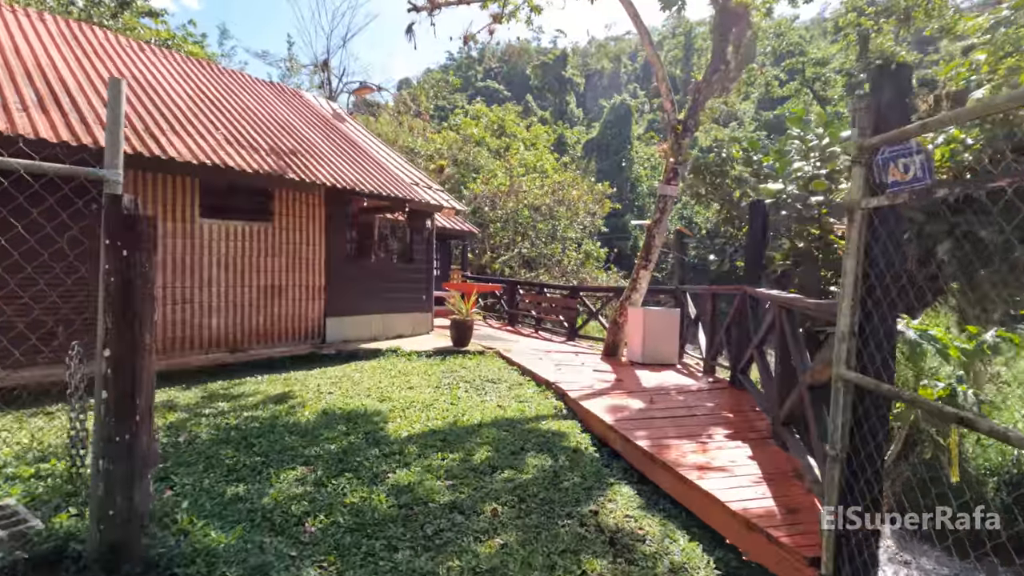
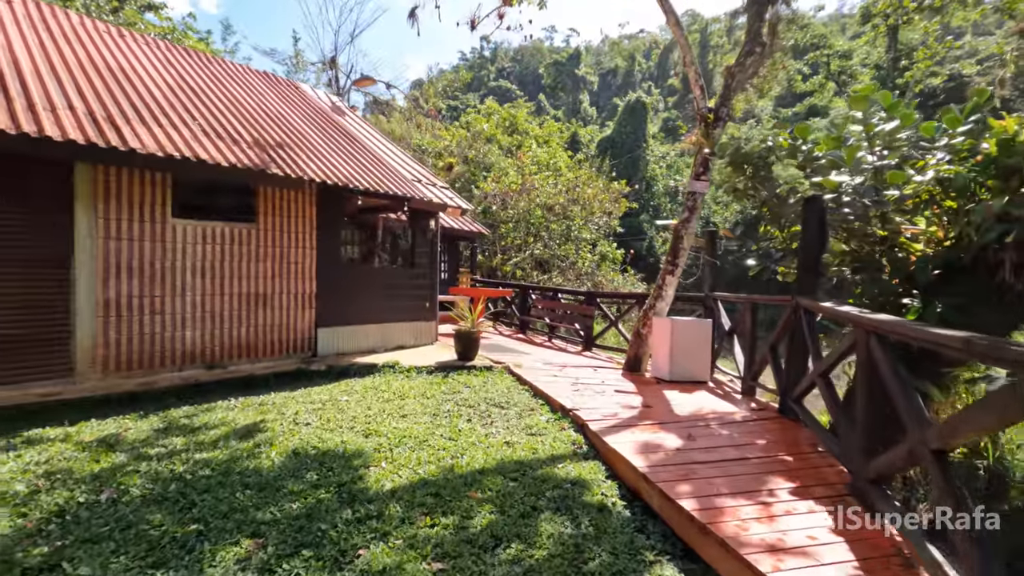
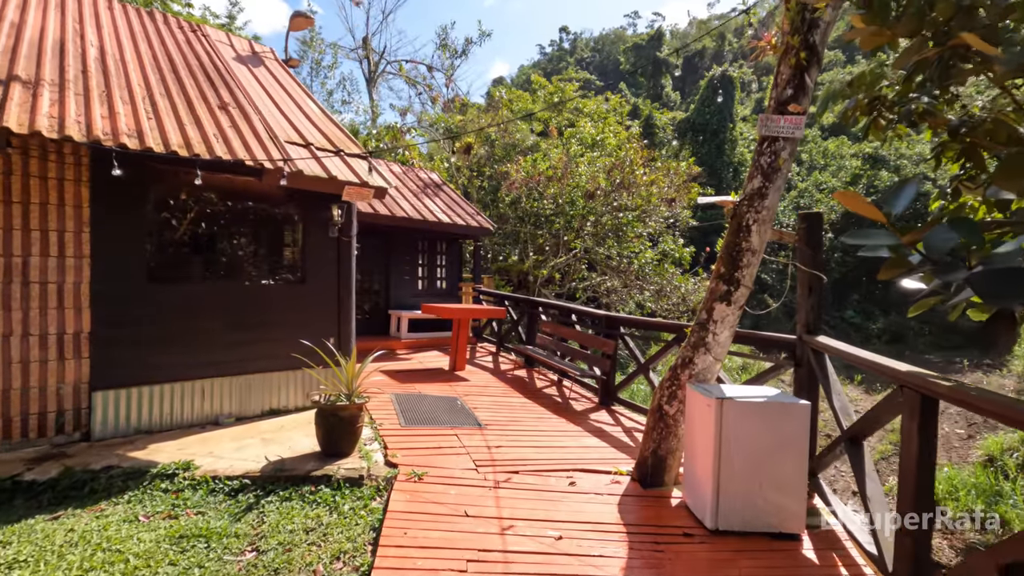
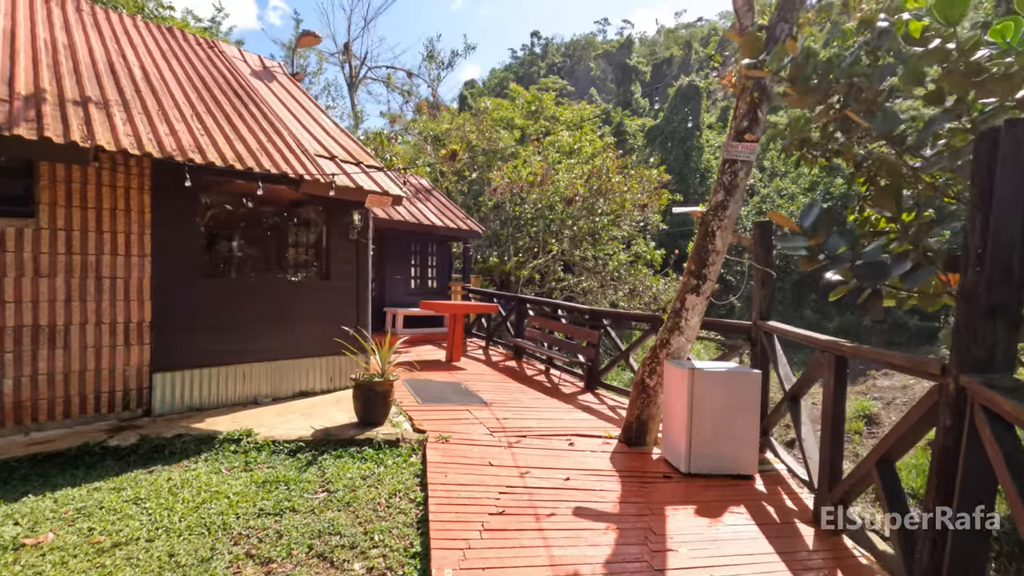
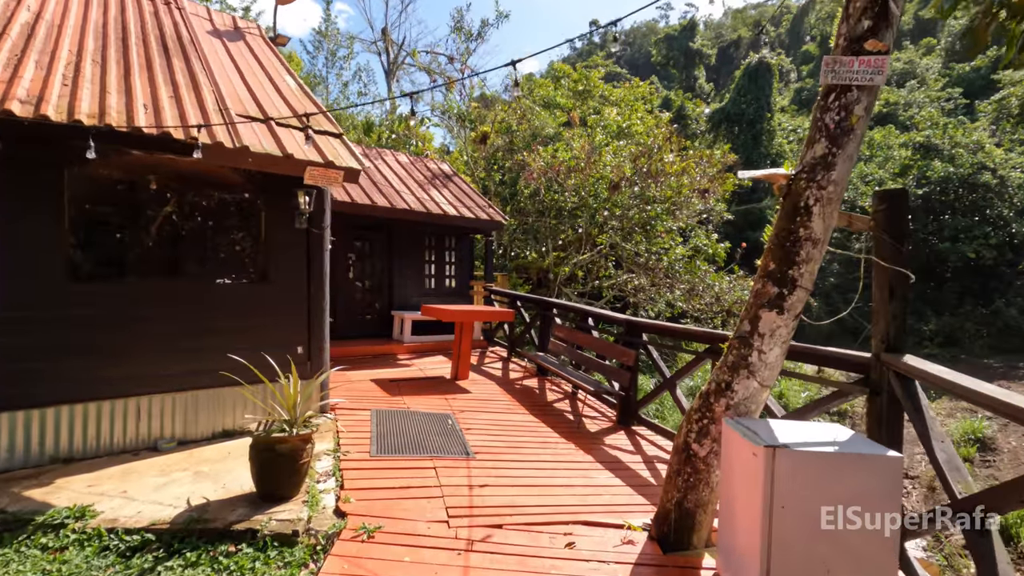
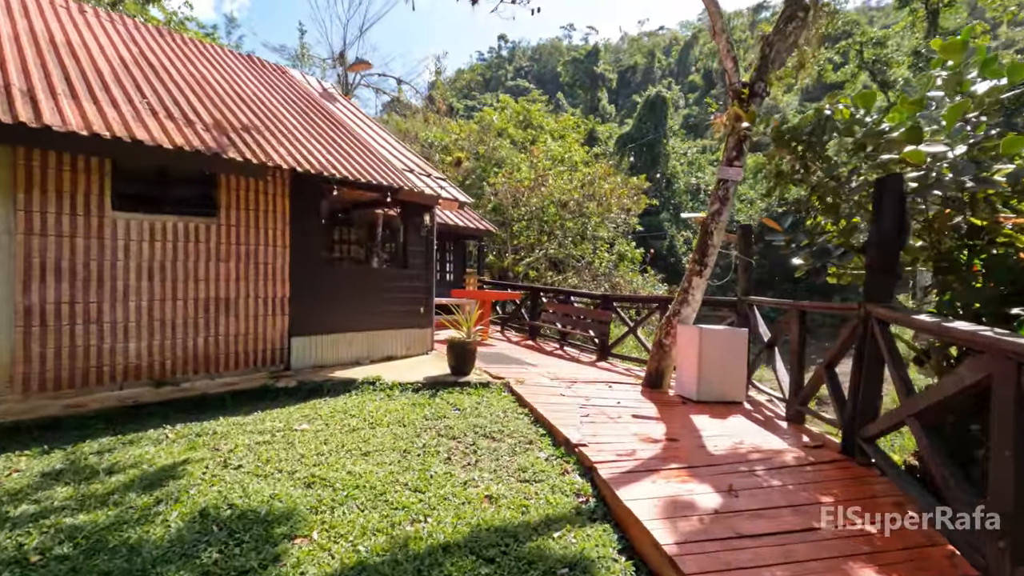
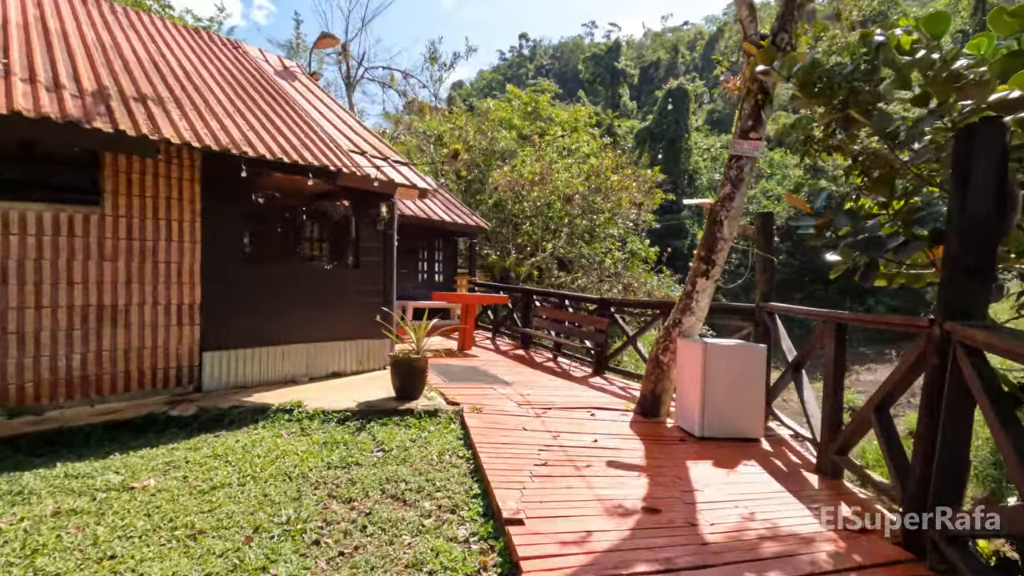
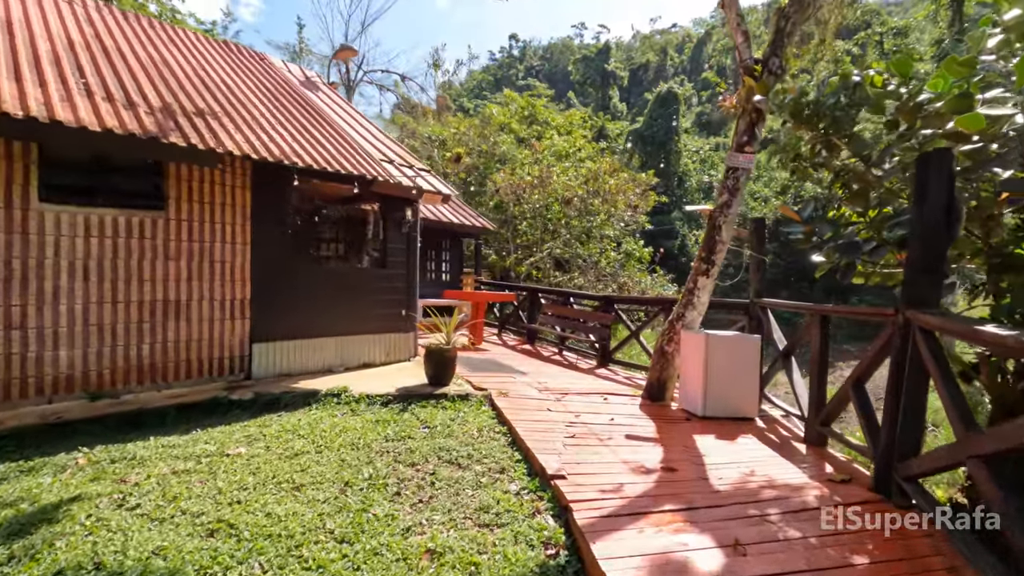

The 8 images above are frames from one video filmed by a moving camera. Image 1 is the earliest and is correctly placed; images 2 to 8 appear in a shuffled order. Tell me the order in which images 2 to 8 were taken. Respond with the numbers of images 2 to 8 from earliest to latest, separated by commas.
2, 6, 8, 7, 4, 3, 5
